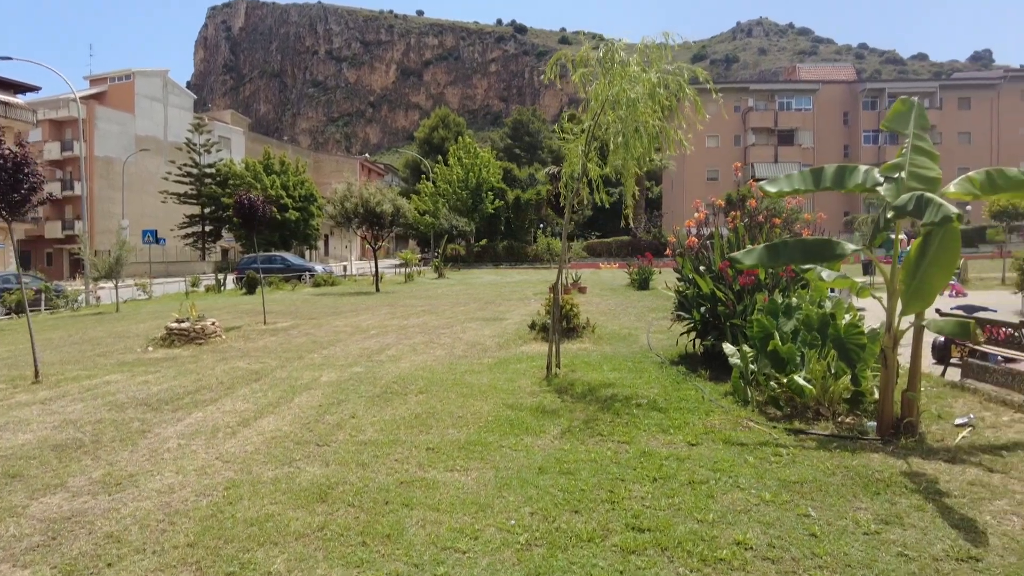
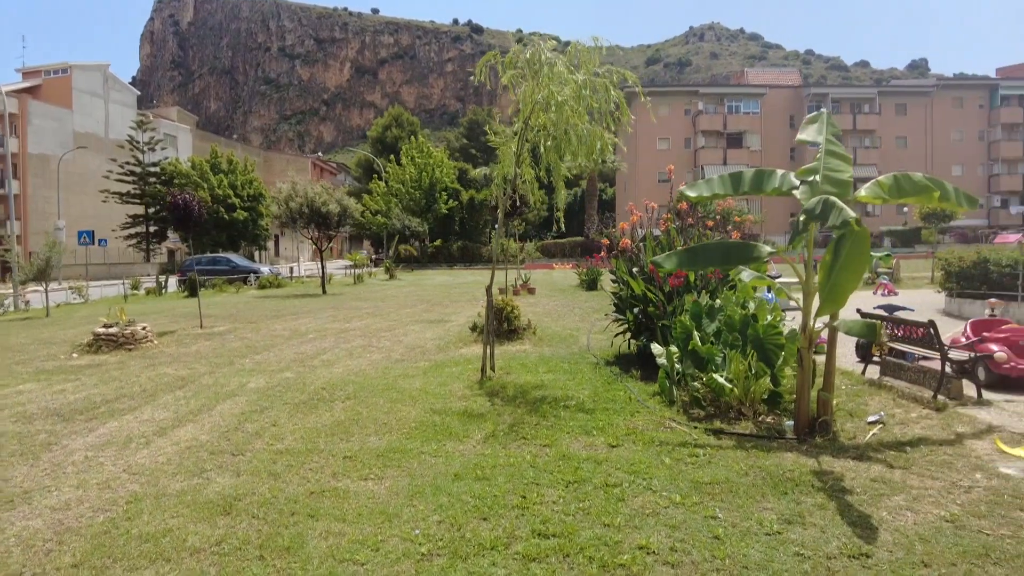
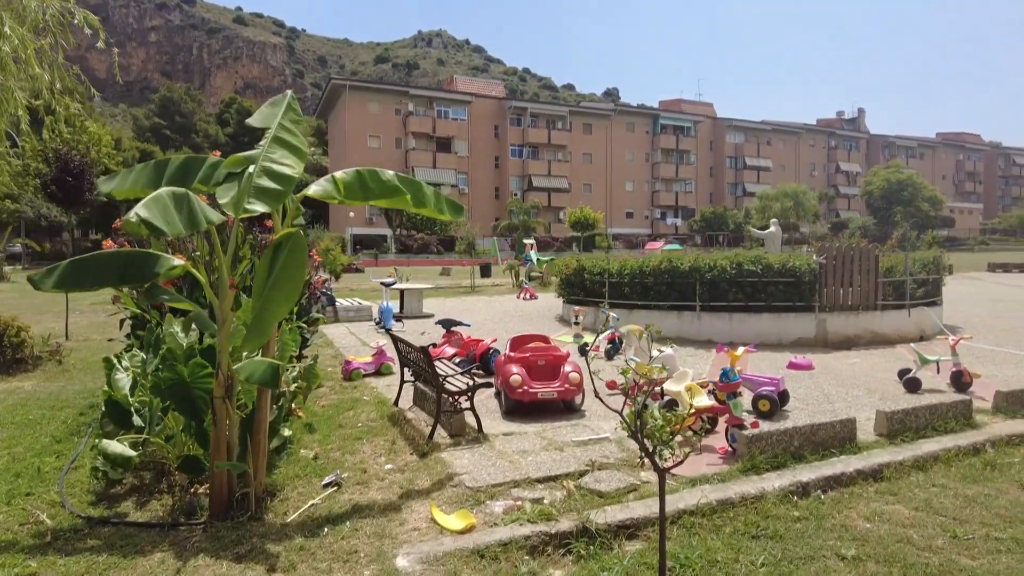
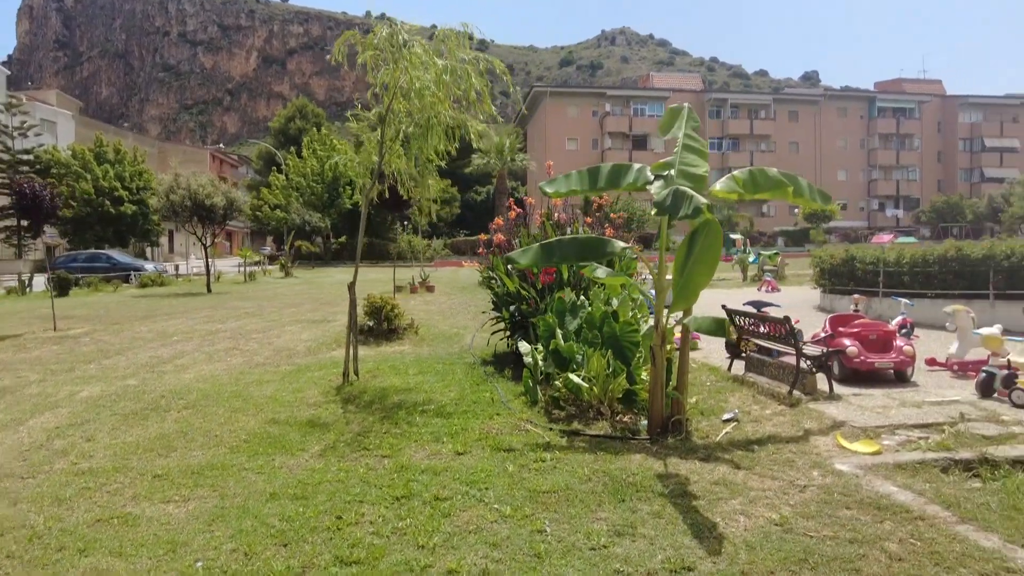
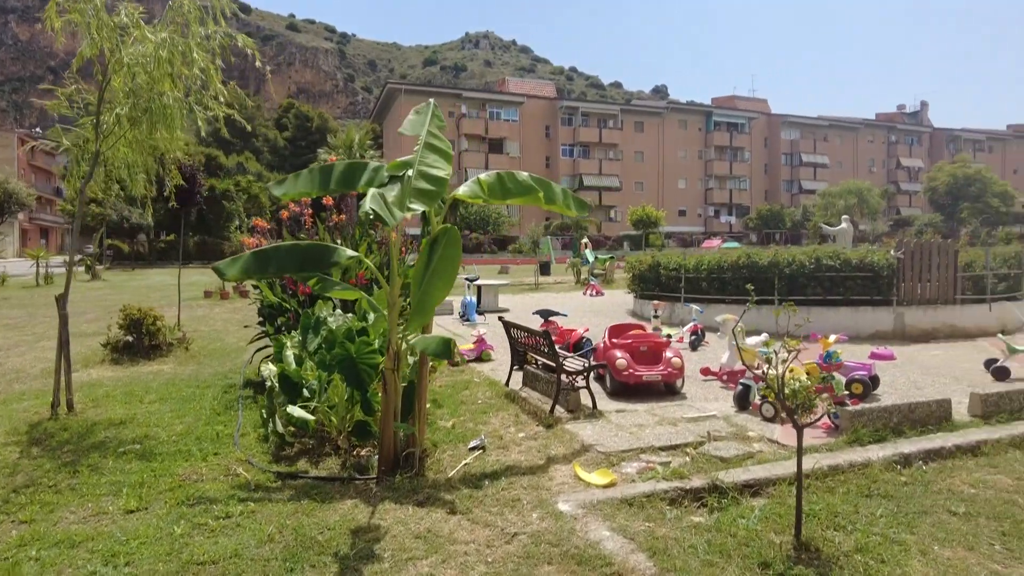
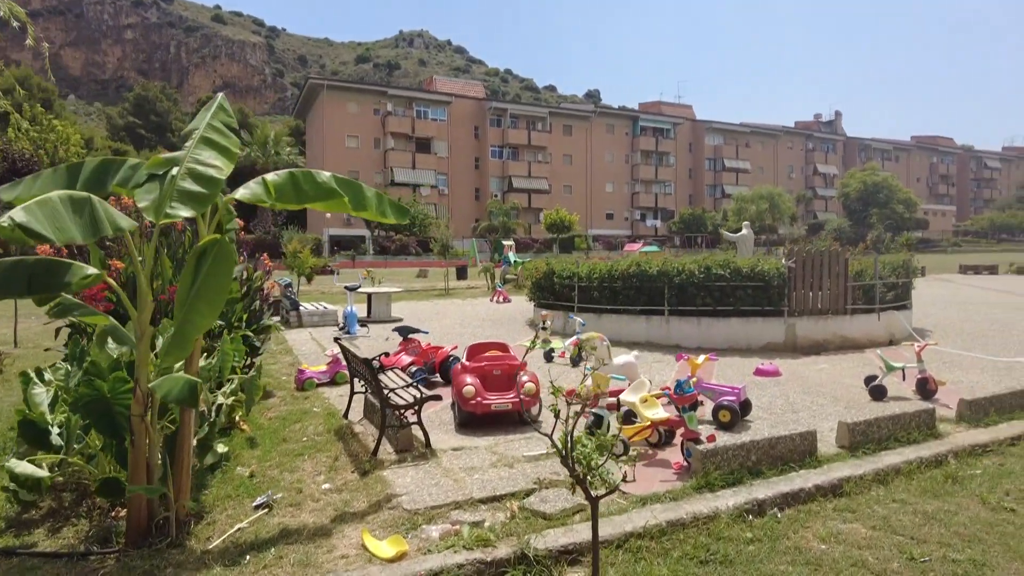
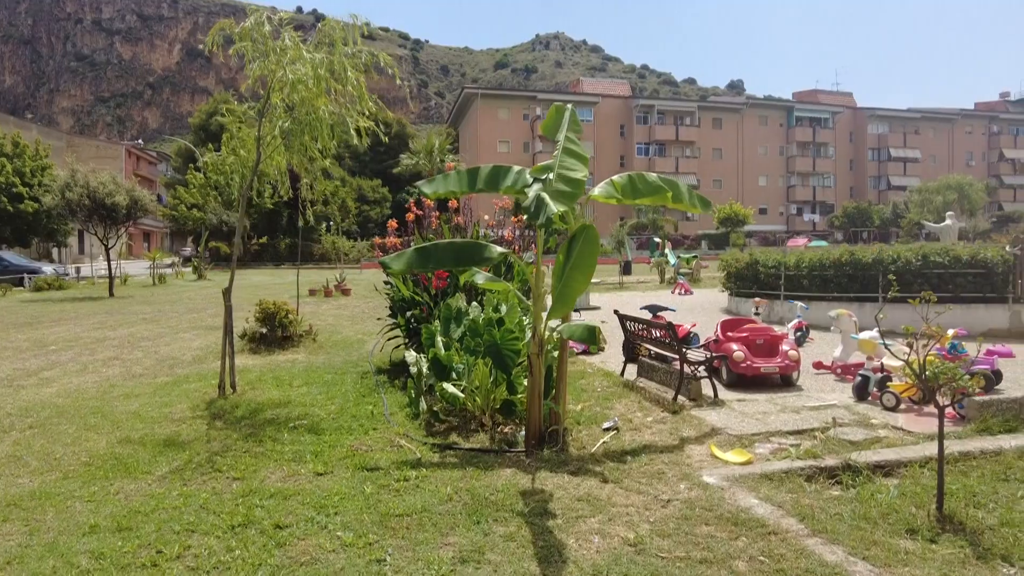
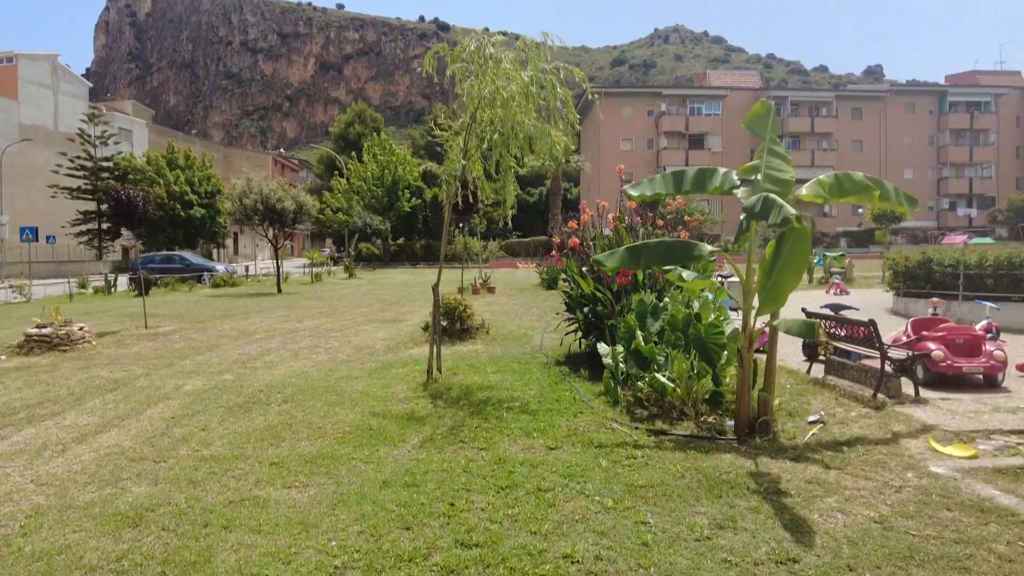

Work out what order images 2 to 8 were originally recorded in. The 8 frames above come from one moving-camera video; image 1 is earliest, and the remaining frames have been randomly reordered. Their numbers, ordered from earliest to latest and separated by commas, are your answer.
2, 8, 4, 7, 5, 3, 6
